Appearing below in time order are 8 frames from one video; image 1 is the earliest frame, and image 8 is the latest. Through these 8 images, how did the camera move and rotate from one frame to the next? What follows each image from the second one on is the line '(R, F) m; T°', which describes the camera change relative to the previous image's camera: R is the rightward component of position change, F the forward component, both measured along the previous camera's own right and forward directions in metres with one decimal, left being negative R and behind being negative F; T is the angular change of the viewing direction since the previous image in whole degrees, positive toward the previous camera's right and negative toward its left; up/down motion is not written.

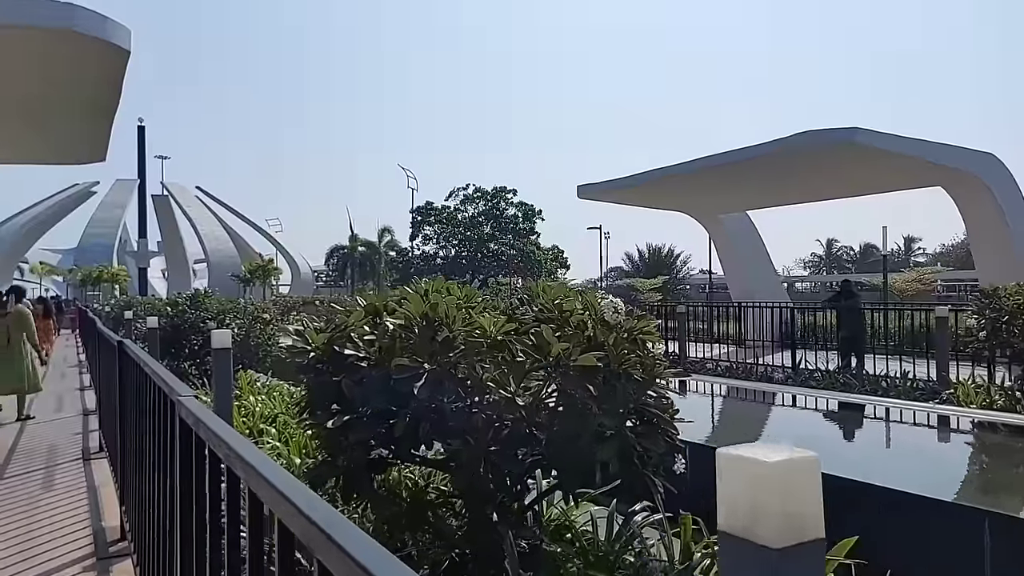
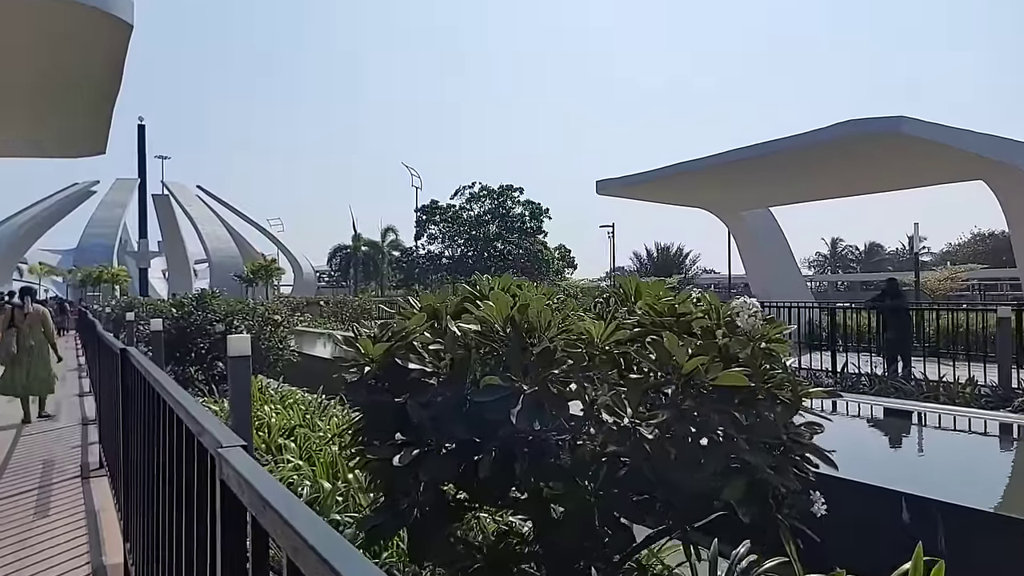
(-0.3, +0.5) m; 0°
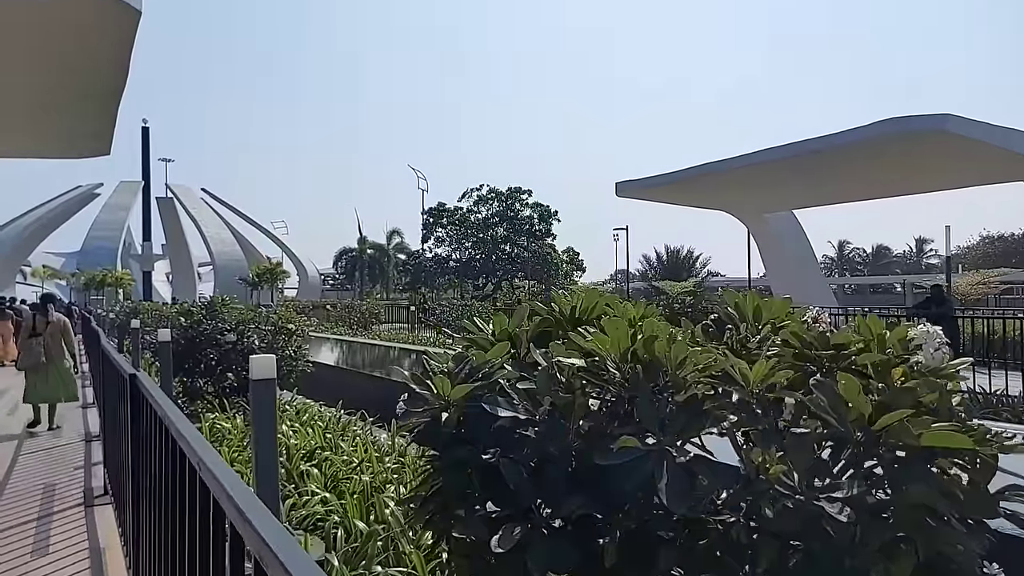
(-0.2, +0.4) m; 0°
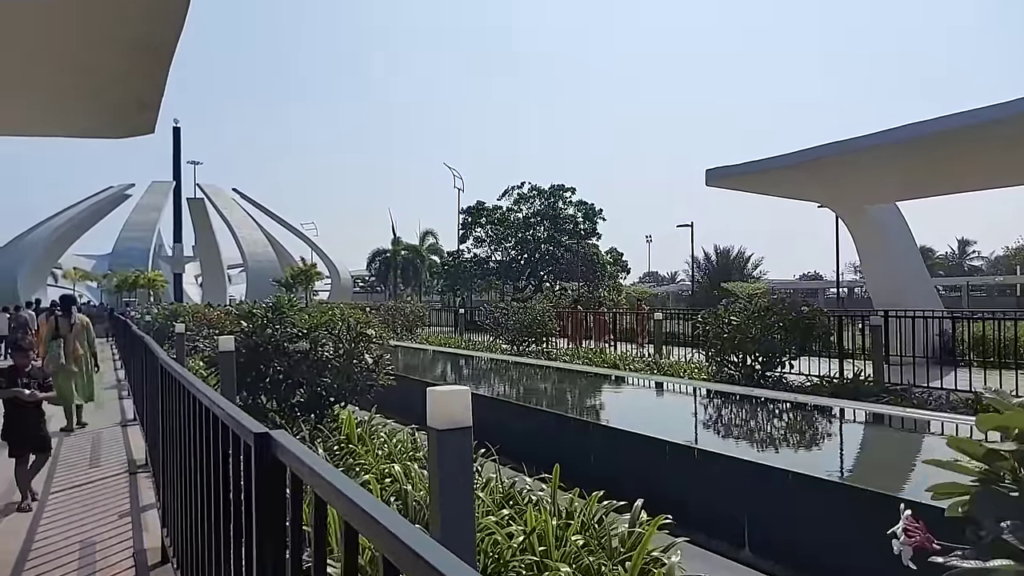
(-0.8, +1.2) m; -2°
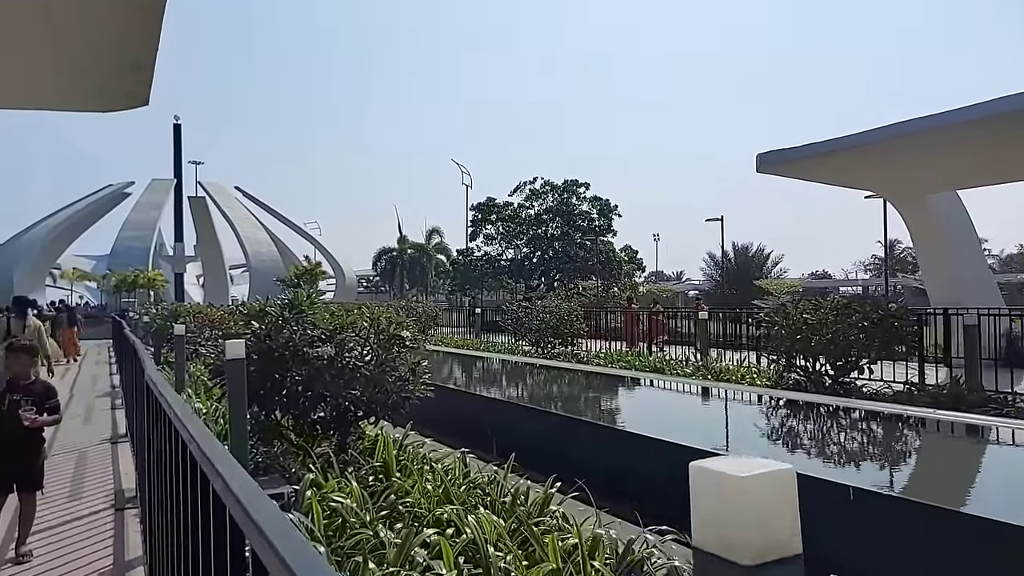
(-0.4, +1.0) m; 0°
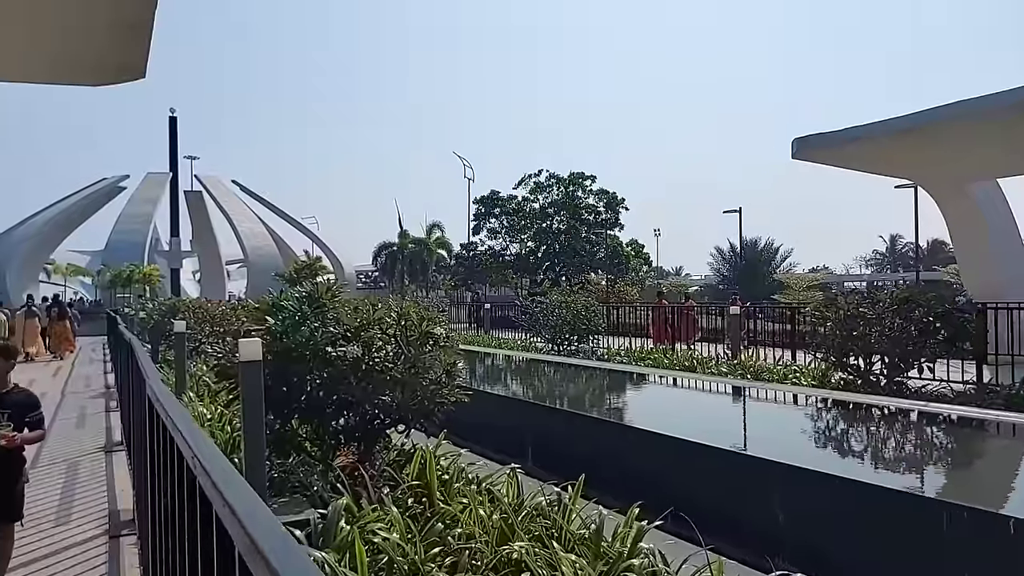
(-0.3, +0.6) m; 0°
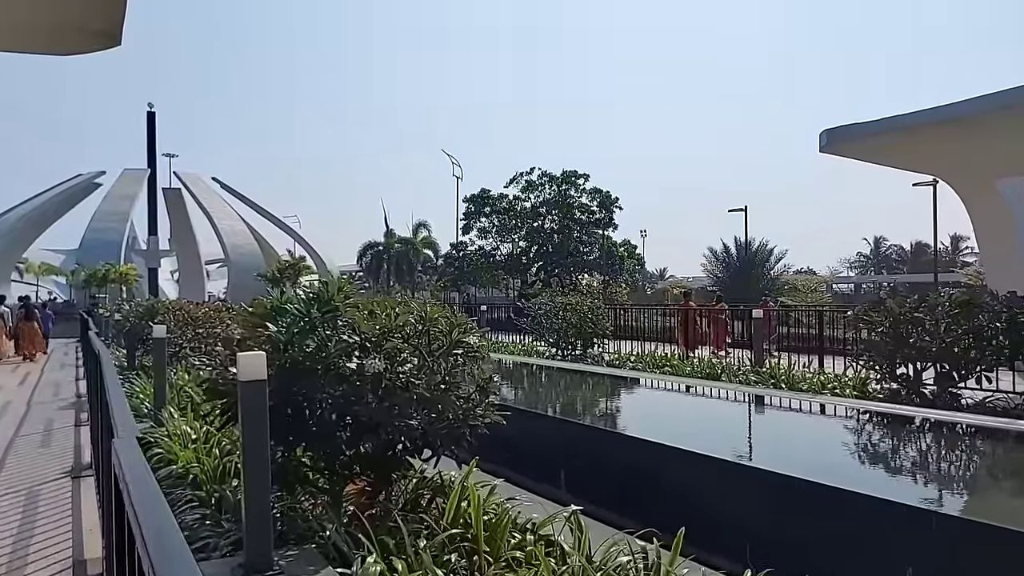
(-0.3, +0.7) m; +1°
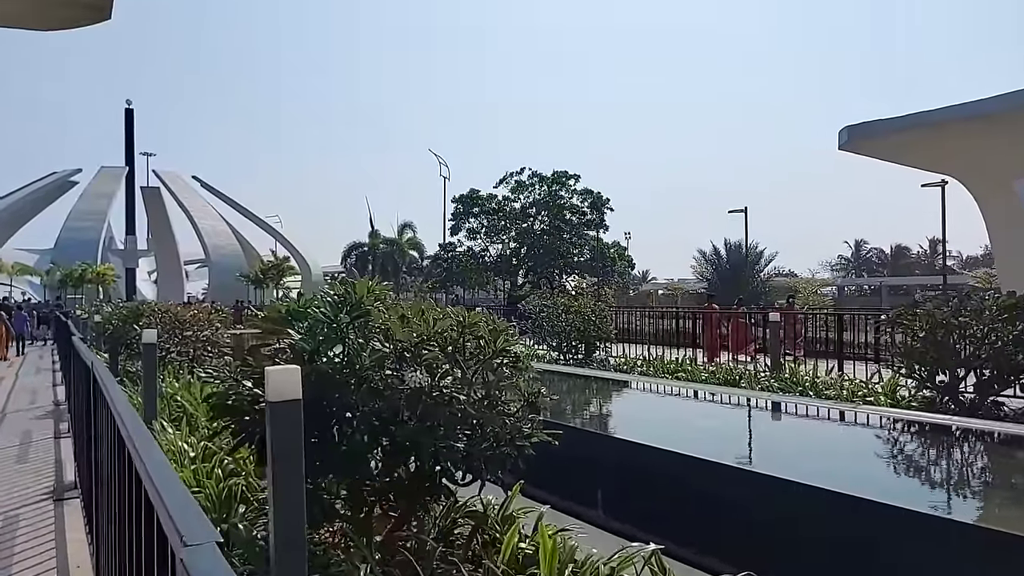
(-0.3, +0.4) m; +1°
